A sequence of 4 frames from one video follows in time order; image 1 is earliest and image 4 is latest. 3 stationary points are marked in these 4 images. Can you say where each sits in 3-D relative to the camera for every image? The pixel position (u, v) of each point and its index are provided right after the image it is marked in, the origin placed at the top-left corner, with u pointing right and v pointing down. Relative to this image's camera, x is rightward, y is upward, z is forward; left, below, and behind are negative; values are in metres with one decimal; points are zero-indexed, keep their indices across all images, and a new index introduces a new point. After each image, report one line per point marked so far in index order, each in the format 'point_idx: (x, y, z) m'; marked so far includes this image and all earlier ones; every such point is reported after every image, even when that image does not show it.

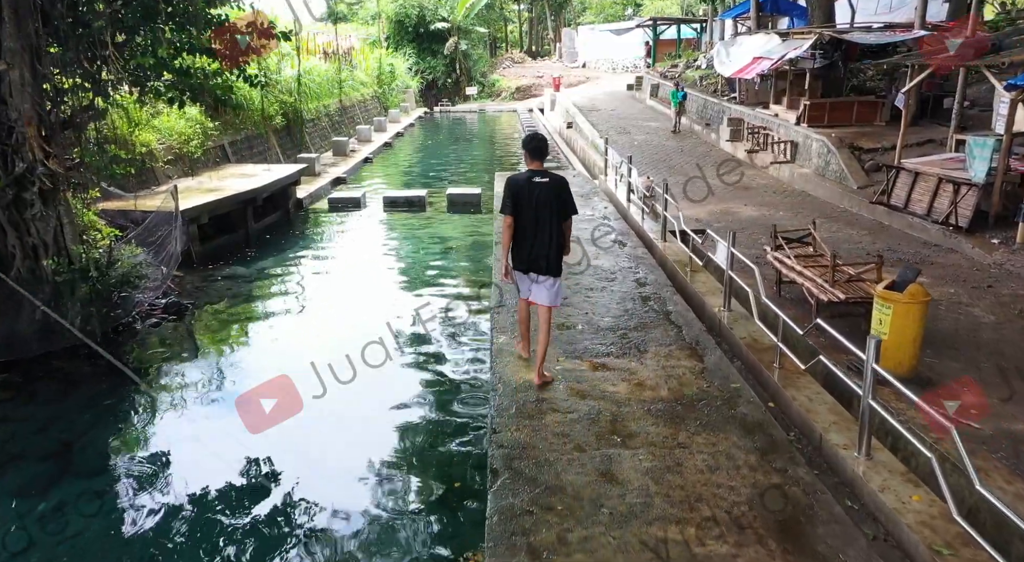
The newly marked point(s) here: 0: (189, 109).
0: (-5.6, +3.0, +12.7) m
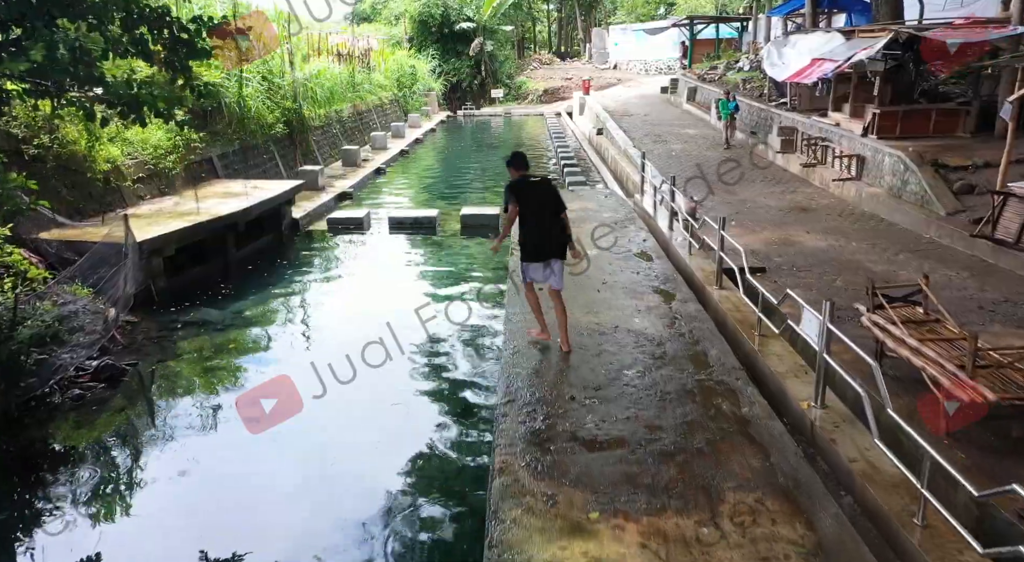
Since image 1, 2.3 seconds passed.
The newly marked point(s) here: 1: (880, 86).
0: (-5.2, +2.5, +11.2) m
1: (+6.4, +3.4, +12.9) m
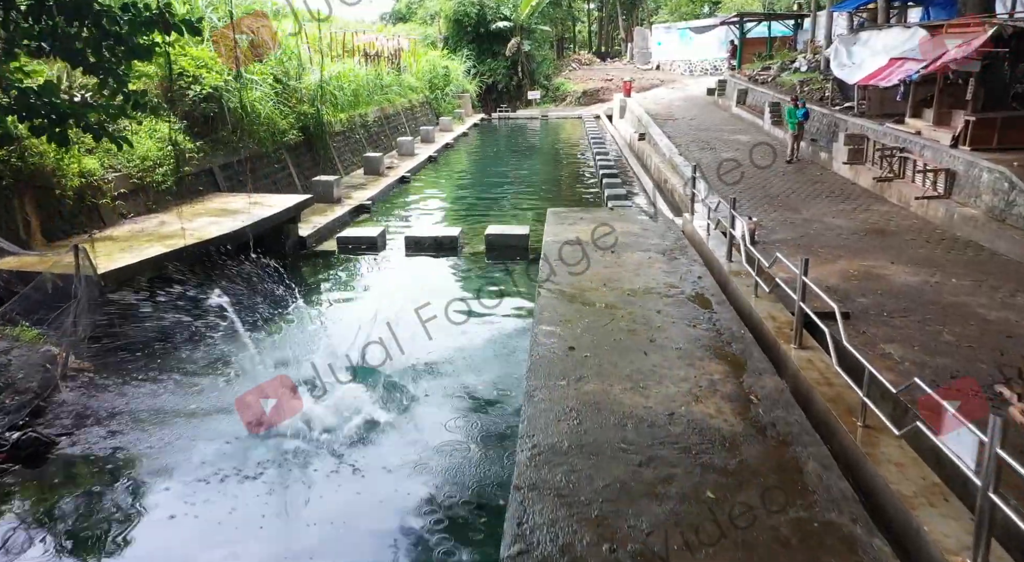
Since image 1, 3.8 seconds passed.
0: (-4.8, +2.1, +10.1) m
1: (+6.9, +2.9, +11.2) m
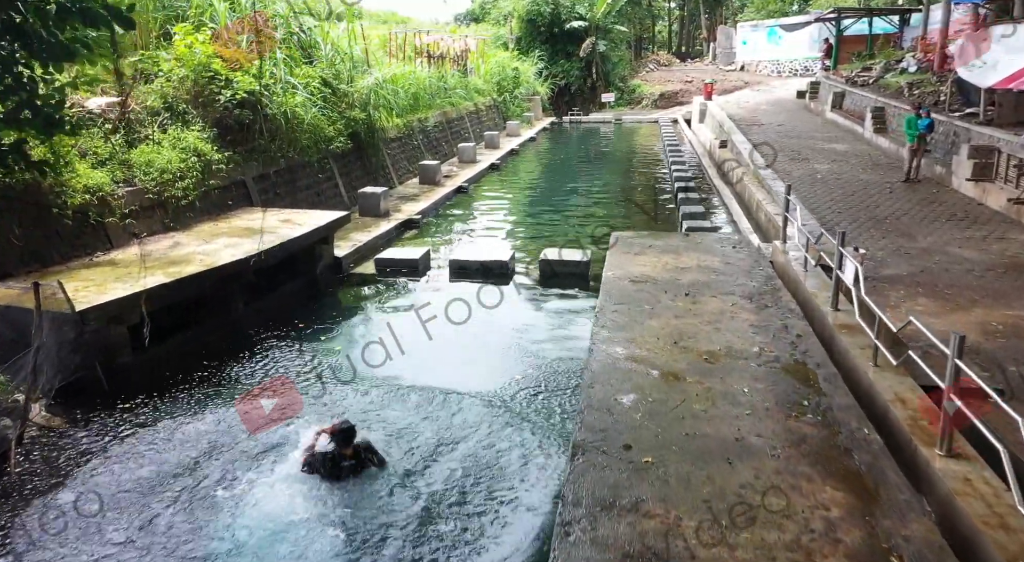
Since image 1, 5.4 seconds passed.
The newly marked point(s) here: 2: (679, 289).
0: (-4.1, +1.8, +9.2) m
1: (+7.7, +2.3, +9.1) m
2: (+1.5, -0.1, +6.8) m
